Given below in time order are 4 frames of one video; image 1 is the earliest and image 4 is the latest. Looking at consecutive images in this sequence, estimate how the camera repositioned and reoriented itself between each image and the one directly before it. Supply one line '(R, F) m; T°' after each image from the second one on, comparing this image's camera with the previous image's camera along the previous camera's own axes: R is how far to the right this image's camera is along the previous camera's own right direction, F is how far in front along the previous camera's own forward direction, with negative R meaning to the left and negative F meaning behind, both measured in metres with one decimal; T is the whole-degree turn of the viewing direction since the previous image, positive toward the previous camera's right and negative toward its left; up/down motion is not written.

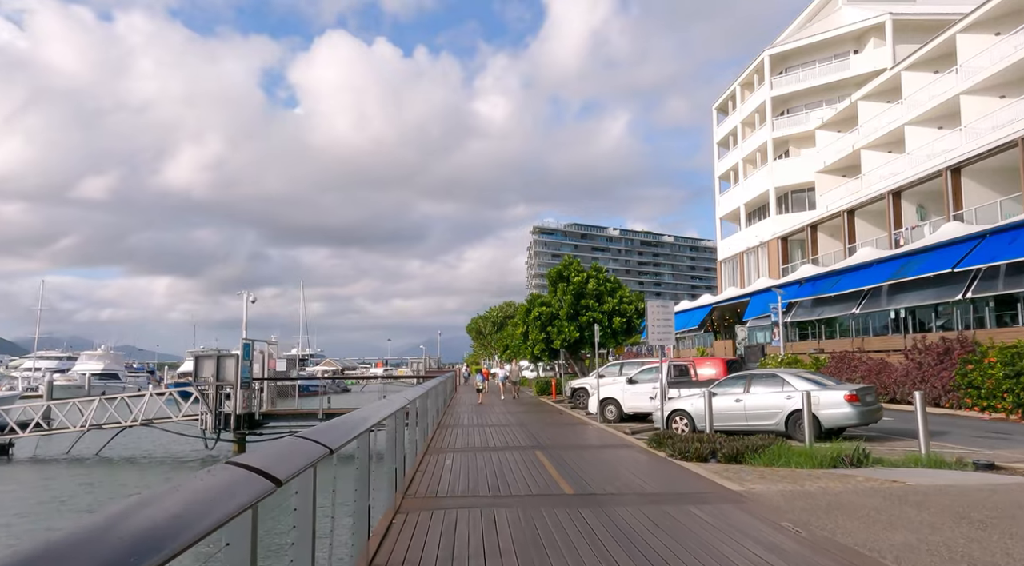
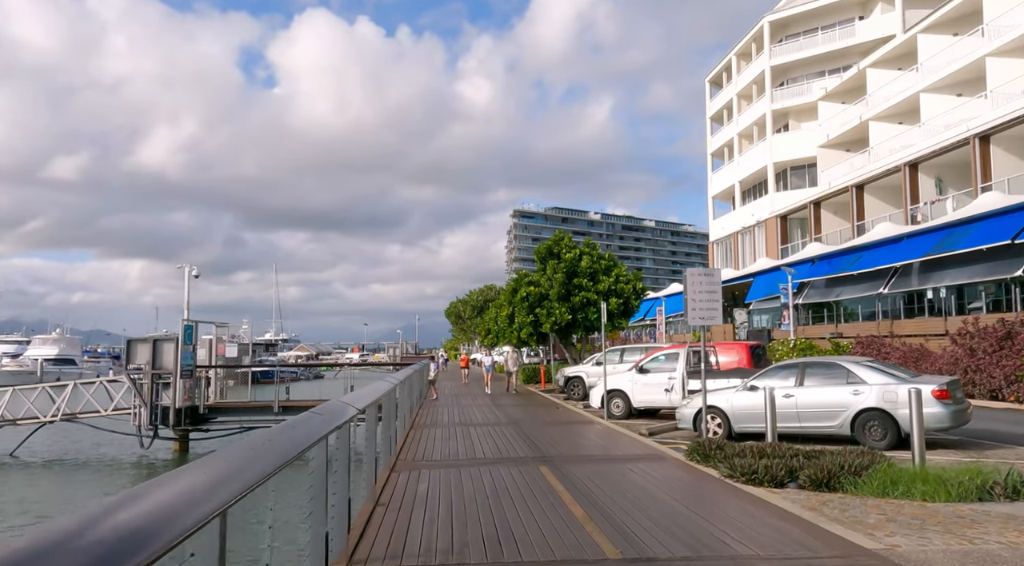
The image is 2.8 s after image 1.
(-0.3, +3.2) m; +2°
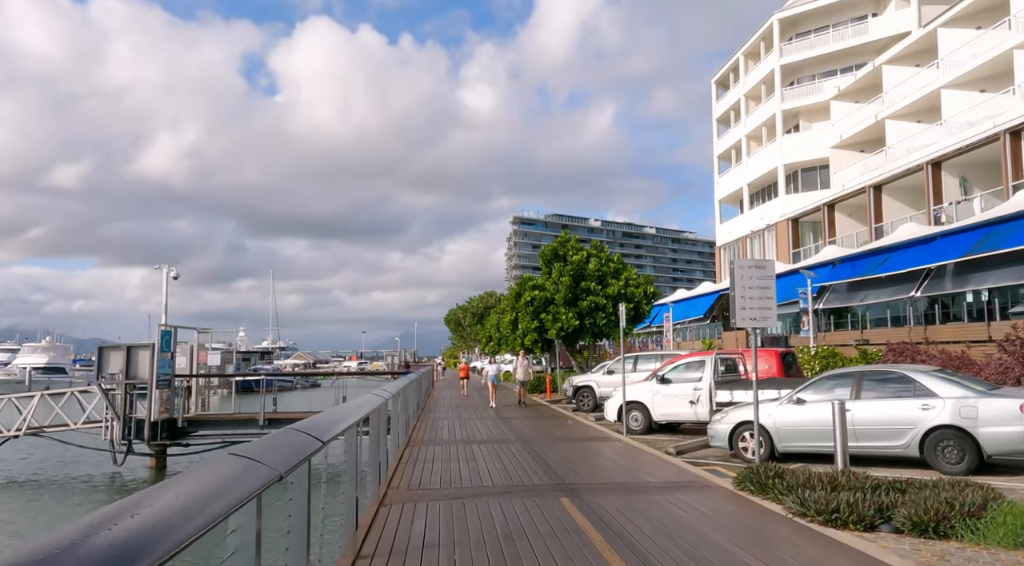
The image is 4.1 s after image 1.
(-0.2, +1.6) m; 0°
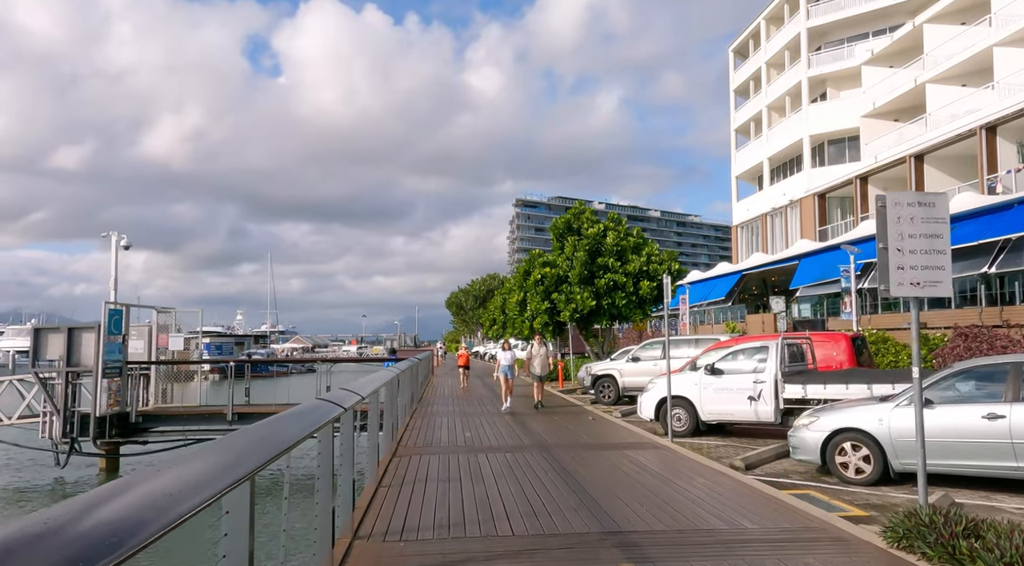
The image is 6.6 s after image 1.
(-0.2, +2.9) m; 0°
